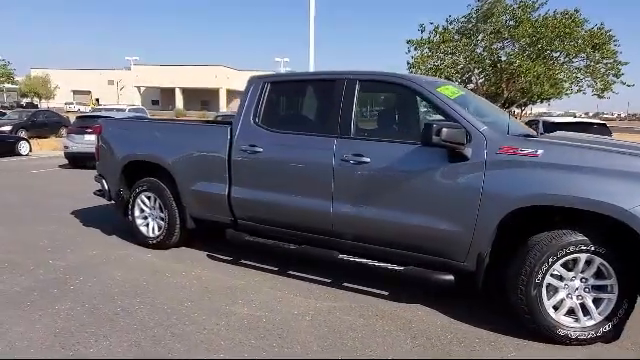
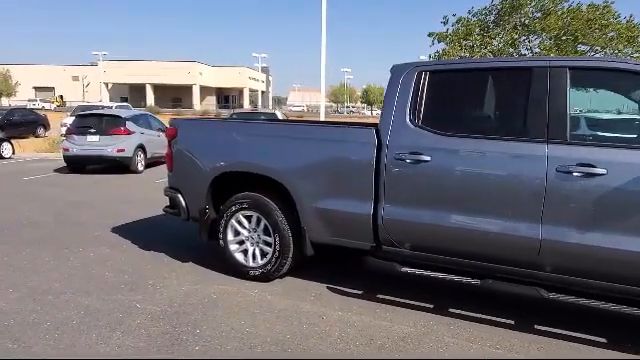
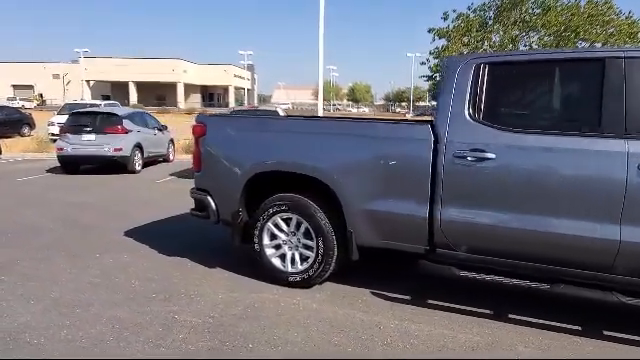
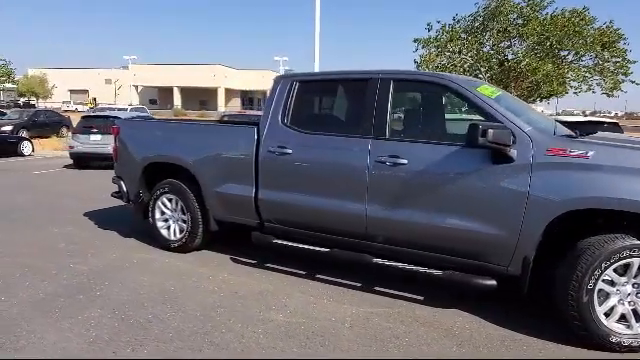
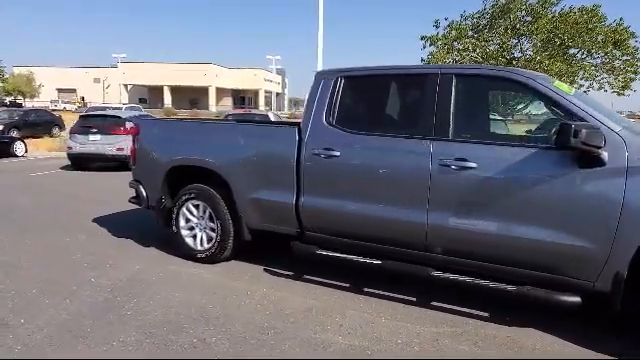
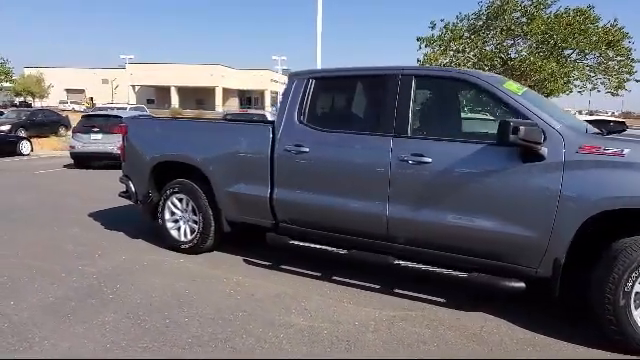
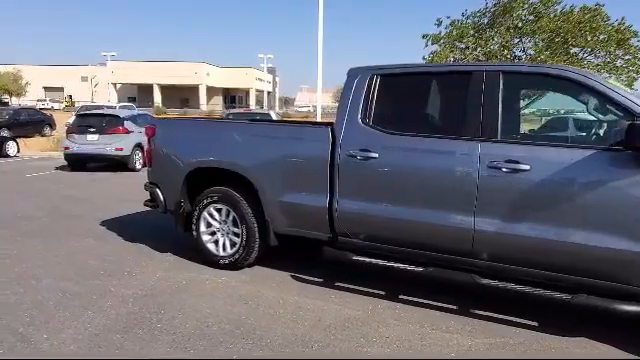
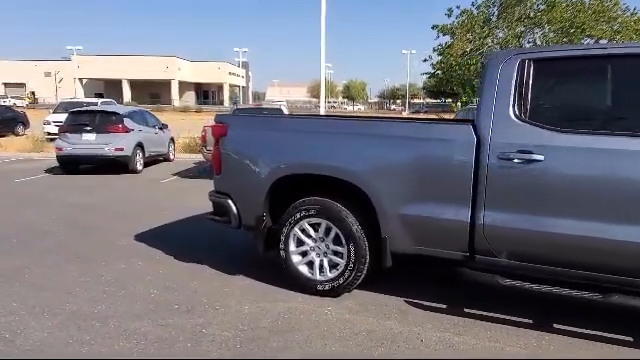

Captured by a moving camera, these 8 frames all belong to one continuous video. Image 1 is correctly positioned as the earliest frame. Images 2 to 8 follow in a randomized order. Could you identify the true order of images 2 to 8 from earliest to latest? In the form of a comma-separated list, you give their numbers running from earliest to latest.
4, 6, 5, 7, 2, 3, 8
